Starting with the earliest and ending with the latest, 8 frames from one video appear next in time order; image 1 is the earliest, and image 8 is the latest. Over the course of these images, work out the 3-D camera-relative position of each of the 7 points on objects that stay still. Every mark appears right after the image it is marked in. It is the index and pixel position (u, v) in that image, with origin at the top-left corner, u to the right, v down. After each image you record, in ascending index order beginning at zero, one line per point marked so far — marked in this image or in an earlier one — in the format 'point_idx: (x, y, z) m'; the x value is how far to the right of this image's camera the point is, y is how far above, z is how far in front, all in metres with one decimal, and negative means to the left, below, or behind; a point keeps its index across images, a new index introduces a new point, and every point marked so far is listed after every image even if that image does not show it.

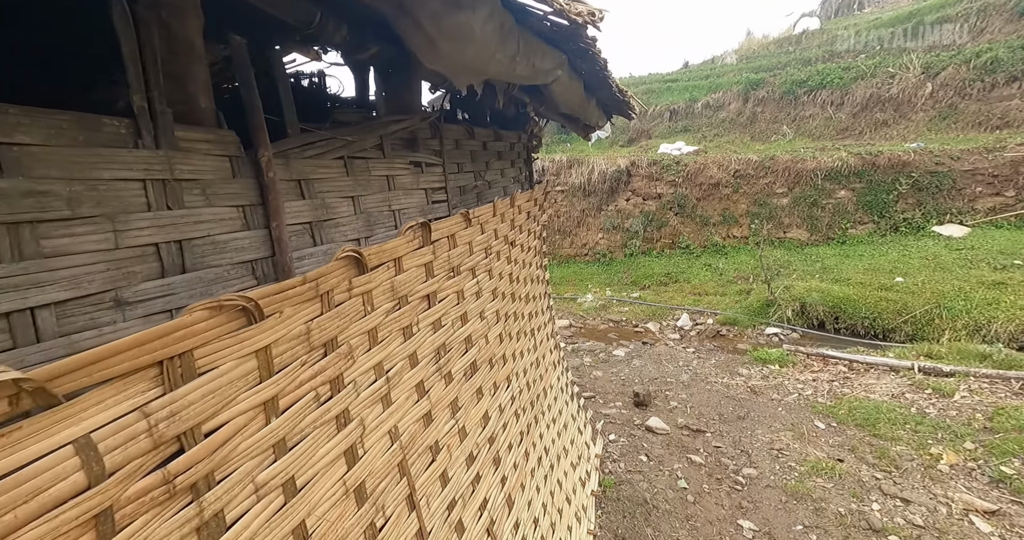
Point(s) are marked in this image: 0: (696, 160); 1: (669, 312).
0: (+3.9, +2.4, +10.3) m
1: (+2.7, -0.8, +8.6) m
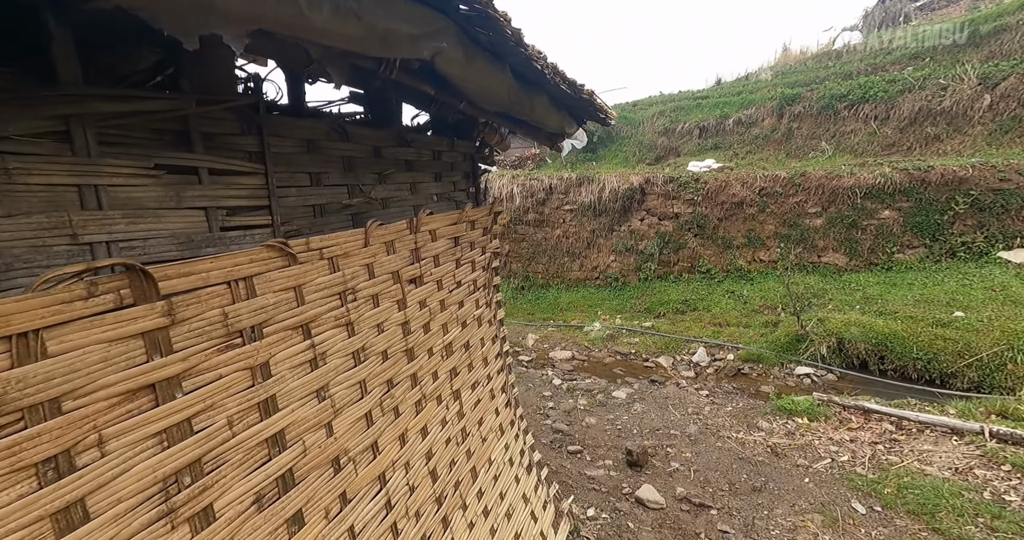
0: (+4.0, +1.8, +9.4) m
1: (+2.7, -1.2, +7.7) m
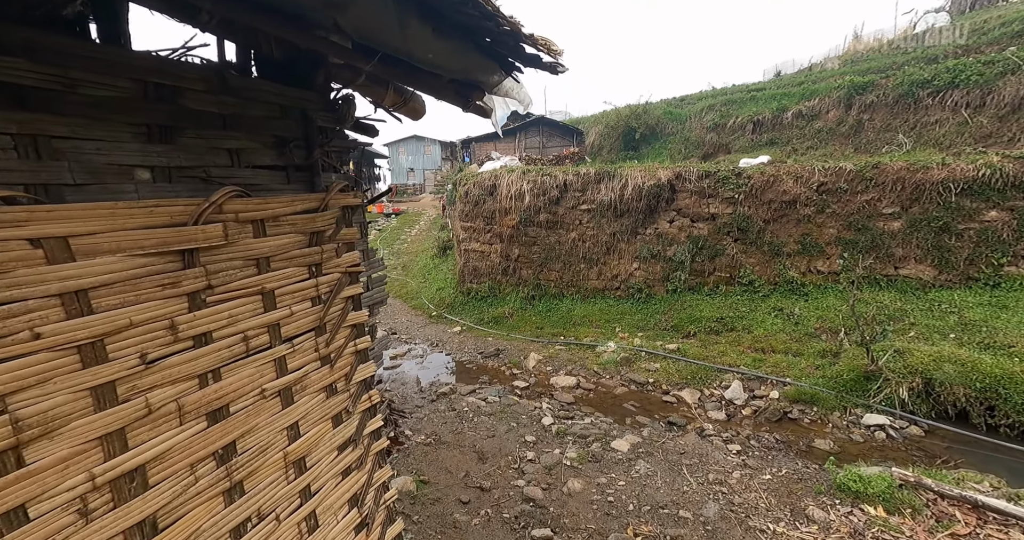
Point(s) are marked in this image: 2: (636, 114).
0: (+4.1, +1.6, +7.8) m
1: (+2.6, -1.4, +6.3) m
2: (+4.3, +5.3, +16.6) m
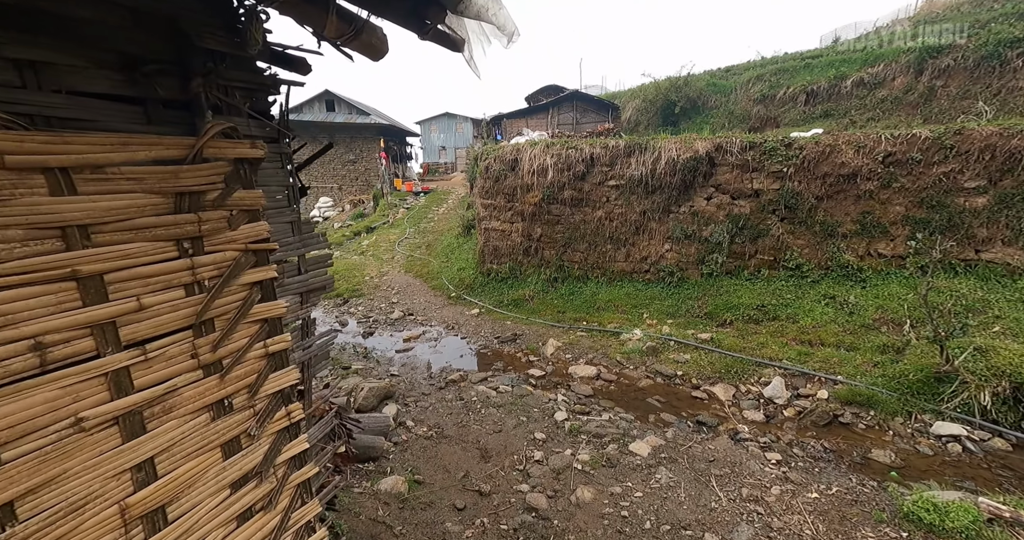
0: (+4.4, +1.9, +6.9) m
1: (+2.8, -1.2, +5.6) m
2: (+5.3, +5.9, +15.5) m
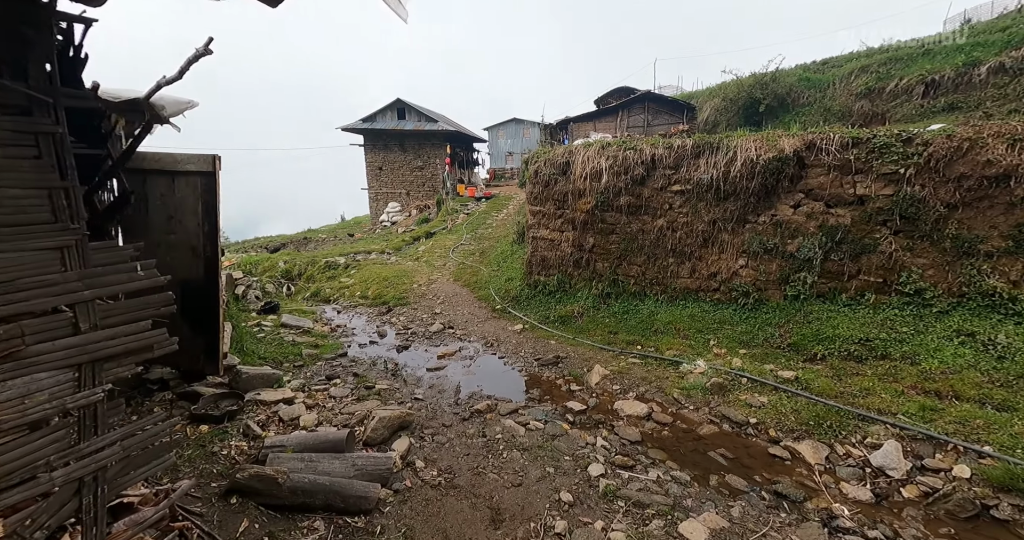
0: (+5.0, +1.6, +5.5) m
1: (+3.1, -1.4, +4.4) m
2: (+7.1, +5.4, +13.9) m
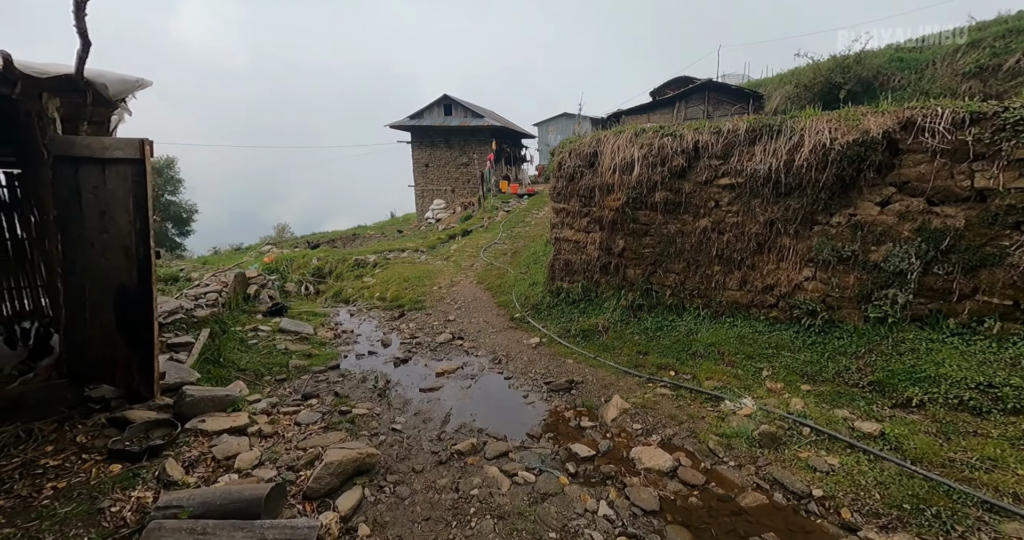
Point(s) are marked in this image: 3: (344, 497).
0: (+4.9, +1.4, +3.9) m
1: (+2.8, -1.5, +3.0) m
2: (+8.0, +5.2, +12.1) m
3: (-1.3, -1.7, +3.6) m
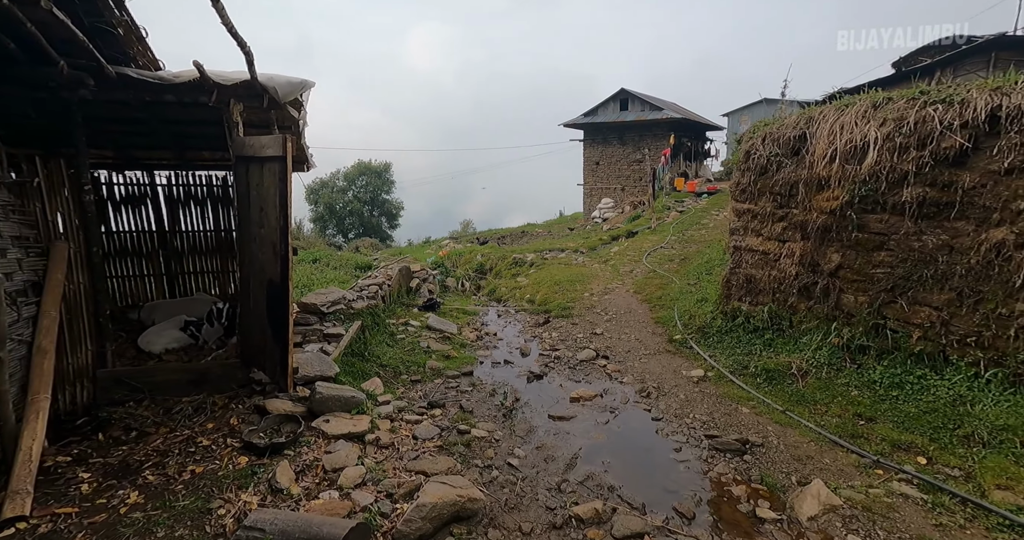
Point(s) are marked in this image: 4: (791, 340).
0: (+5.5, +1.0, +1.2) m
1: (+3.2, -1.8, +1.1) m
2: (+11.4, +4.6, +7.8) m
3: (-0.5, -1.8, +3.0) m
4: (+3.1, -0.8, +5.4) m
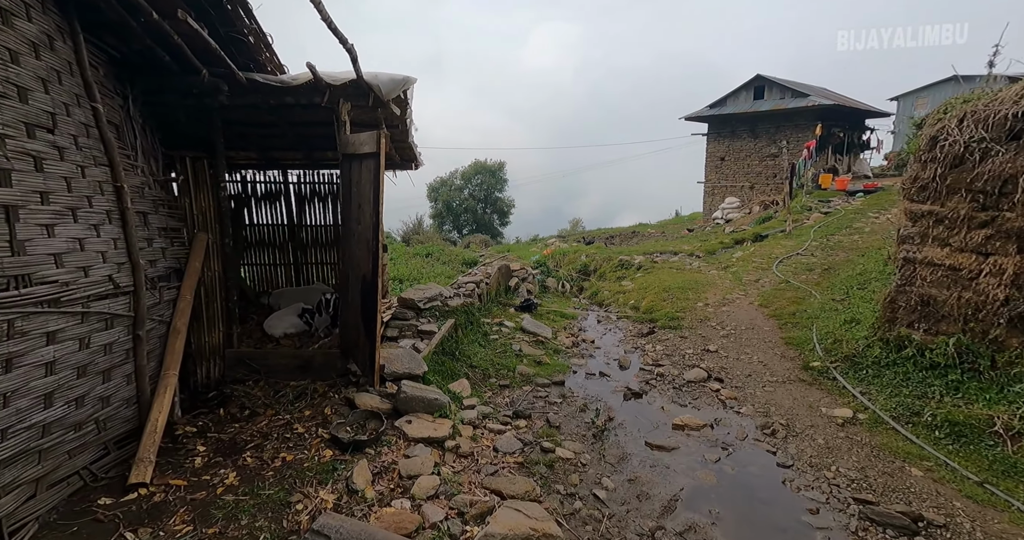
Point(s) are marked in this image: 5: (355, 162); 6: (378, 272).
0: (+5.5, +0.8, -0.6) m
1: (+3.0, -2.0, -0.2) m
2: (+12.8, +4.1, +4.5) m
3: (-0.1, -1.8, +2.5) m
4: (+4.0, -0.9, +4.1) m
5: (-1.7, +1.2, +5.1) m
6: (-1.4, 0.0, +4.9) m
